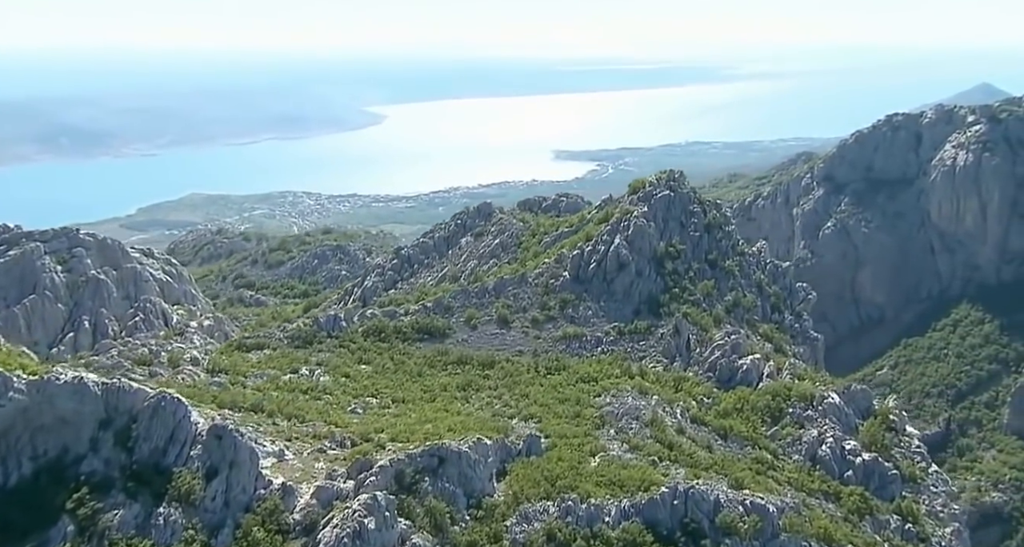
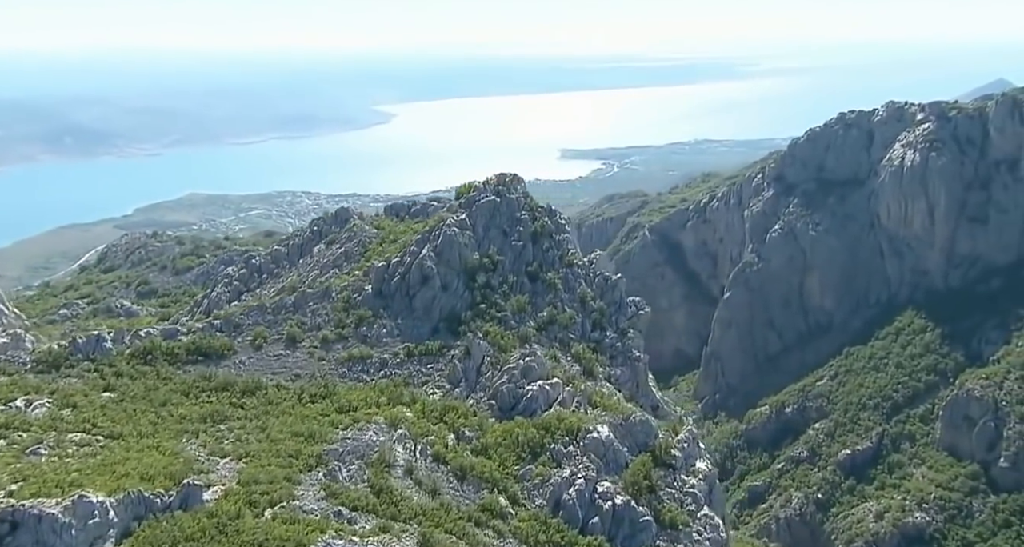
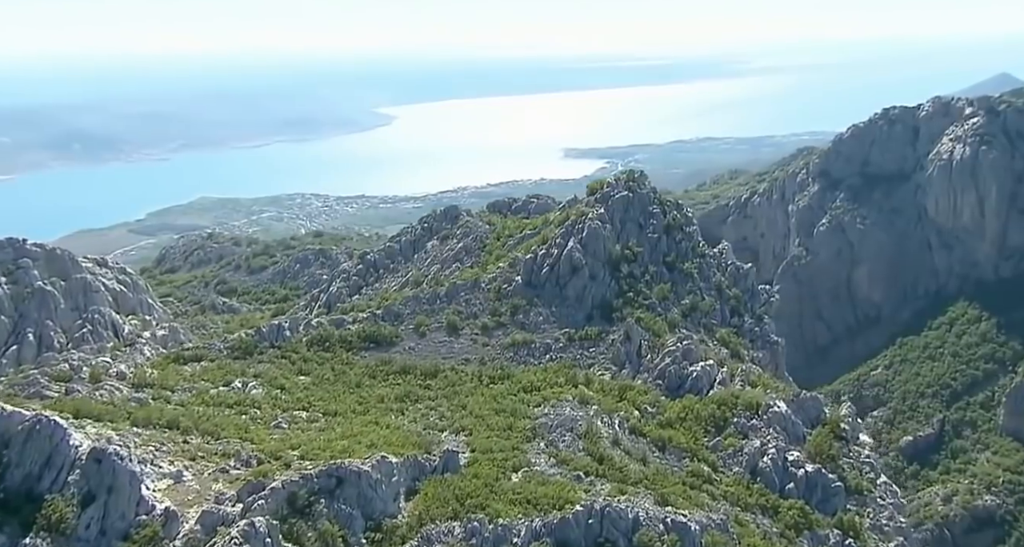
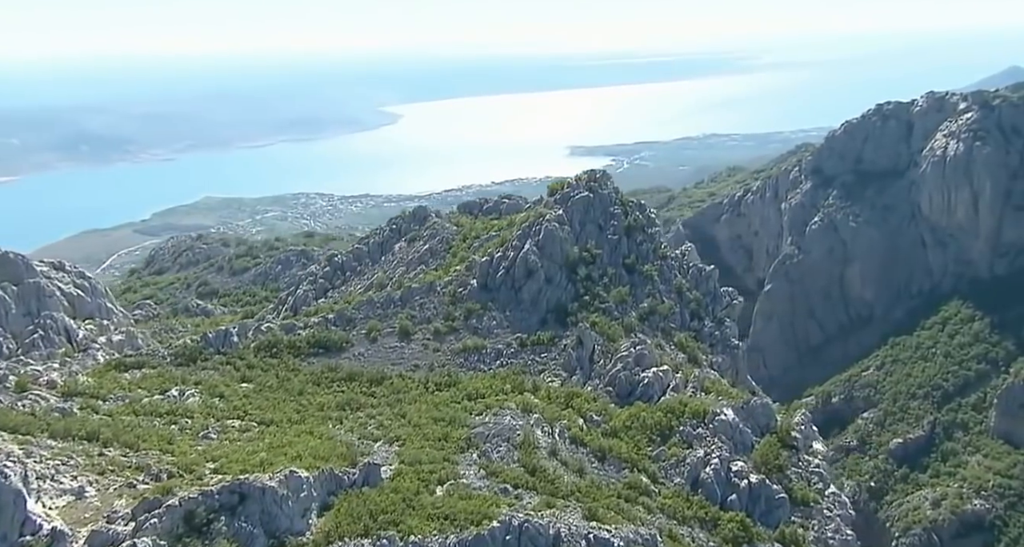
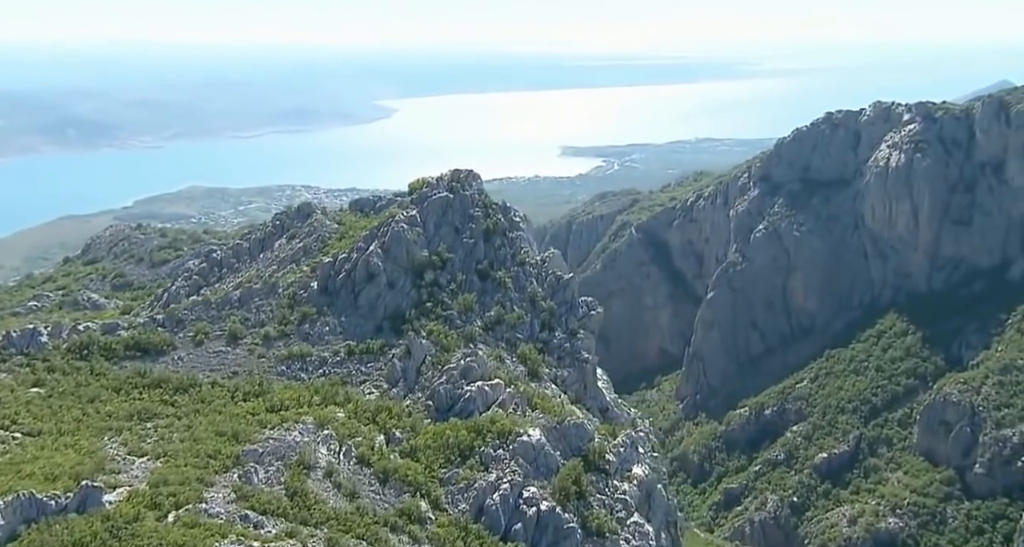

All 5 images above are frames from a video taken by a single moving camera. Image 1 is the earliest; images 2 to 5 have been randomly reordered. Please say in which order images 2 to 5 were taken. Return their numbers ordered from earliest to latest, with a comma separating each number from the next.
3, 4, 2, 5
